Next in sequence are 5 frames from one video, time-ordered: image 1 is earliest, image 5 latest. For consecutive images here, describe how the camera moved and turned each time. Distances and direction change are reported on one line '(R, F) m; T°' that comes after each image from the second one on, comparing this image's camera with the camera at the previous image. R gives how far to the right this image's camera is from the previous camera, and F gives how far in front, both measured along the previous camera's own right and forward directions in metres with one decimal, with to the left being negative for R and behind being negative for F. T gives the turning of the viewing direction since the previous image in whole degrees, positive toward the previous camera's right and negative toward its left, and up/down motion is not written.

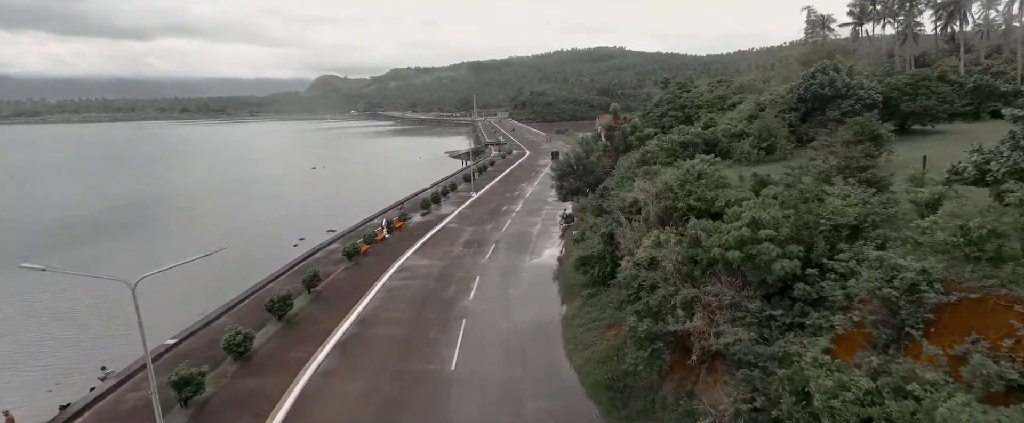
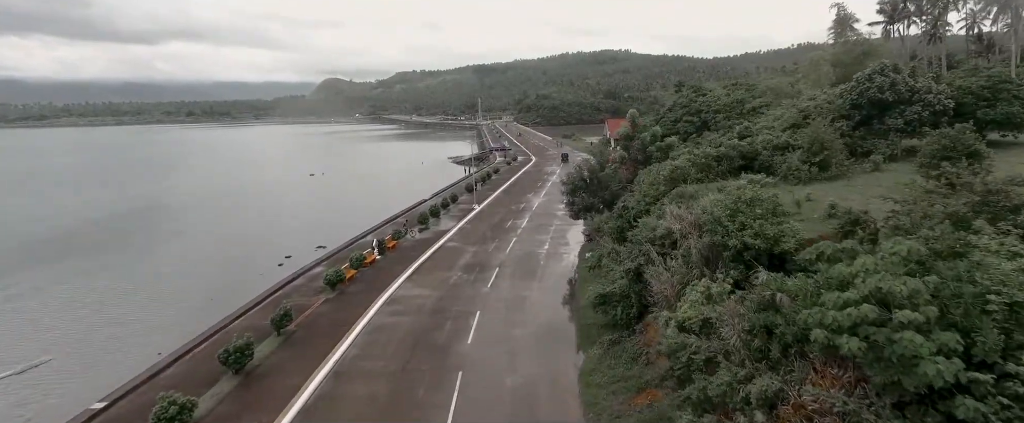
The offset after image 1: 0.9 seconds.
(0.0, +2.8) m; -1°
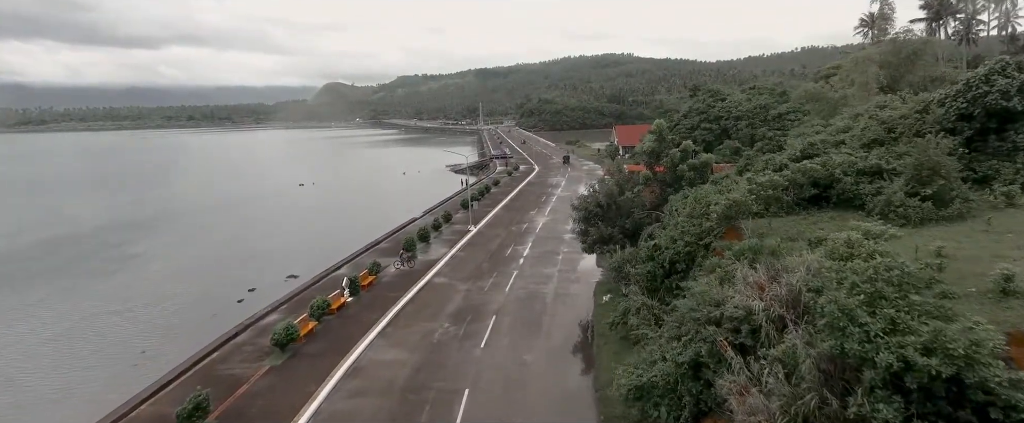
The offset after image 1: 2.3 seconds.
(+0.1, +4.3) m; 0°
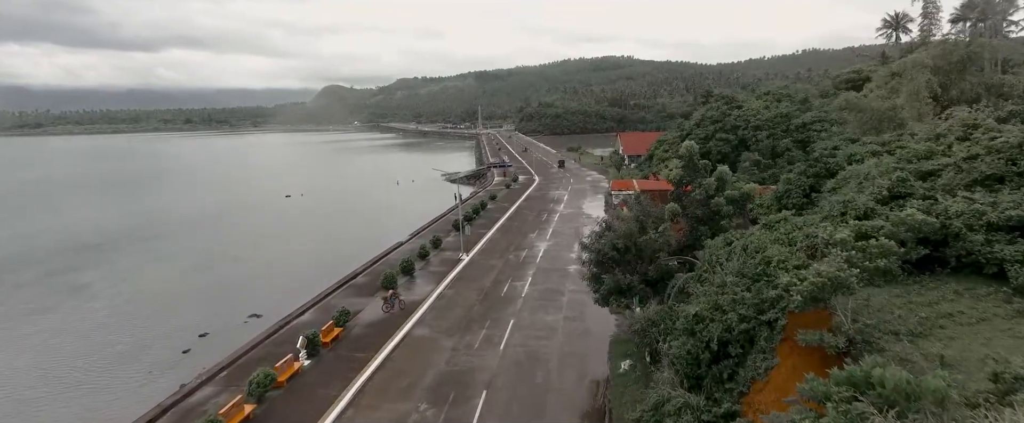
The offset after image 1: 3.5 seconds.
(+0.1, +3.8) m; 0°
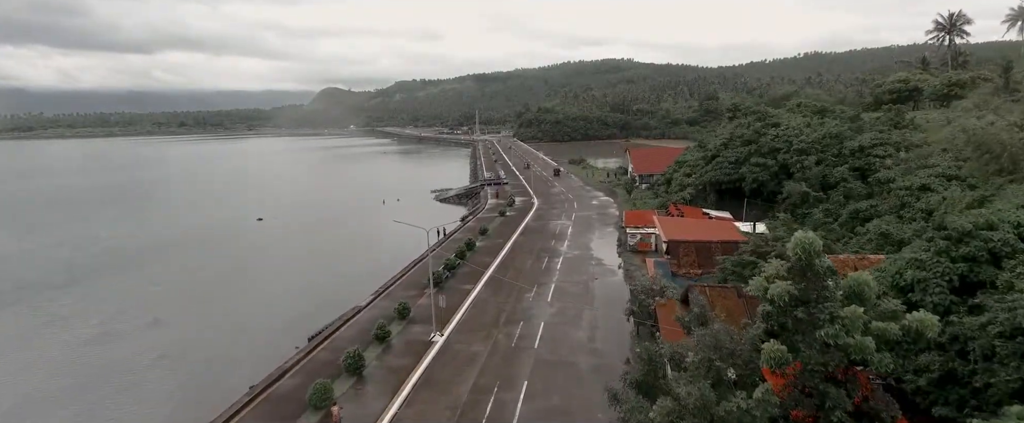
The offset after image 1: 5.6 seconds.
(+0.4, +7.0) m; 0°
